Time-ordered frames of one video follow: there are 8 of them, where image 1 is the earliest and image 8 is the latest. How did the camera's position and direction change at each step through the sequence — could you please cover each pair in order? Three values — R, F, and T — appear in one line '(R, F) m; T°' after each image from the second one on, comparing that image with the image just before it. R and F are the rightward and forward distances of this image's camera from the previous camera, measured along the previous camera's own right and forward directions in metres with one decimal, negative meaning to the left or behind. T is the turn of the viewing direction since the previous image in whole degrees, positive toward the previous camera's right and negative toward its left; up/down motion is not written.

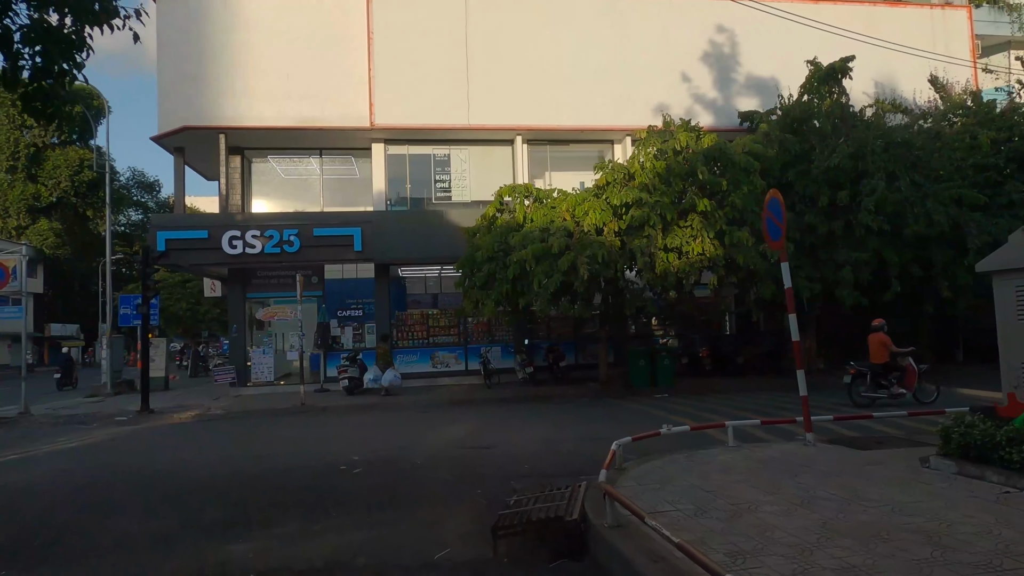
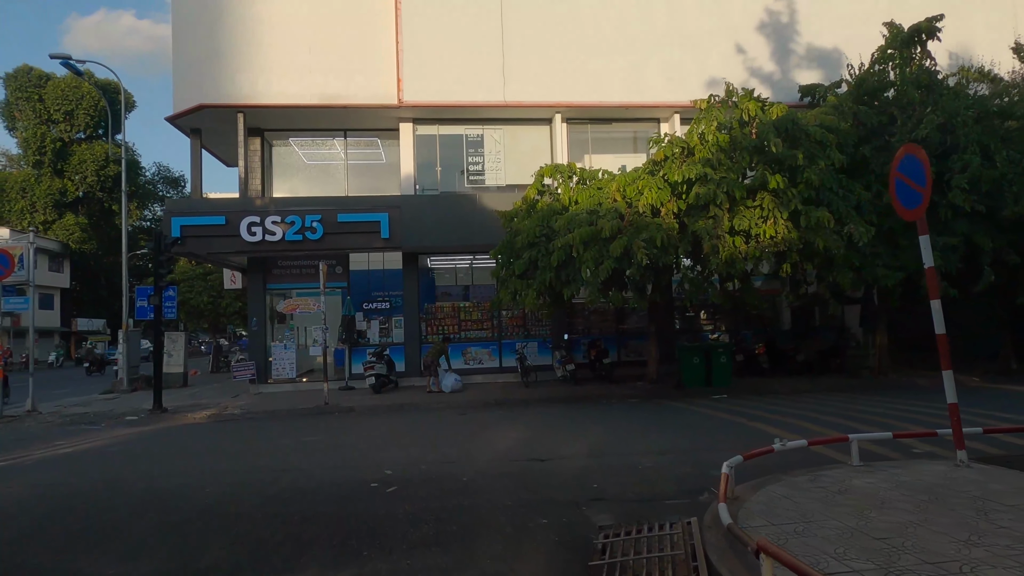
(-0.5, +1.6) m; -2°
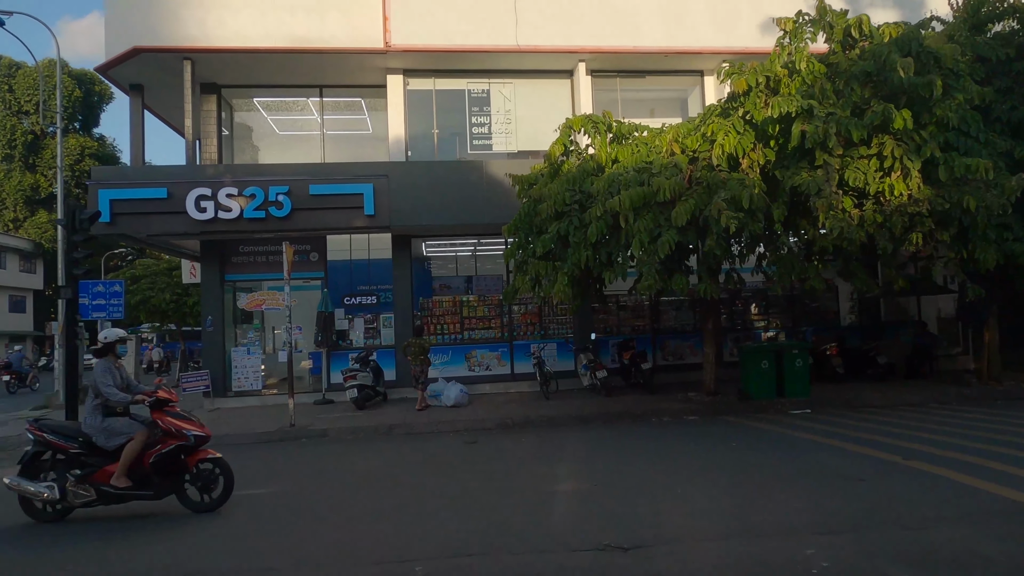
(-0.5, +3.7) m; 0°
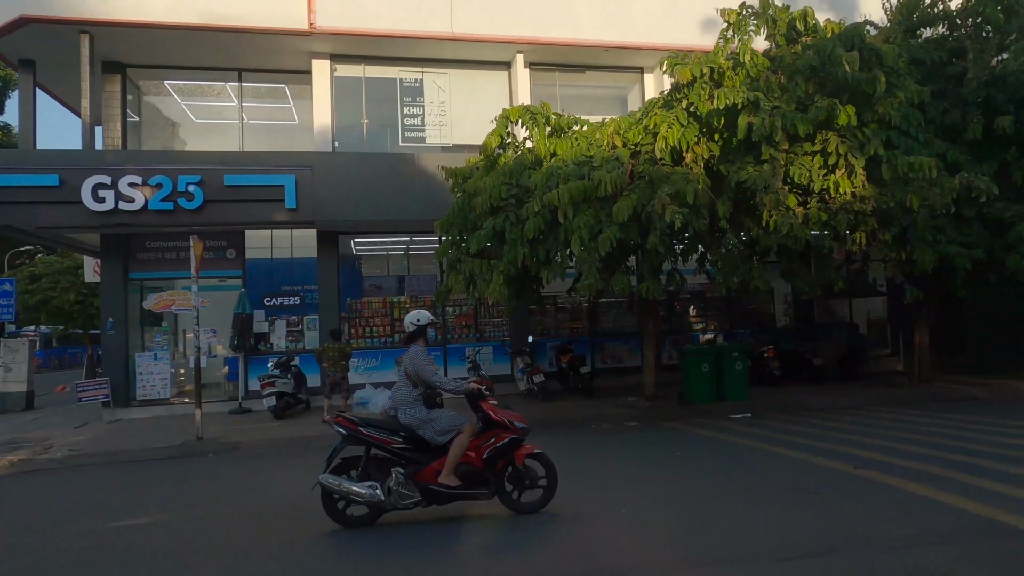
(+0.1, +0.8) m; +5°
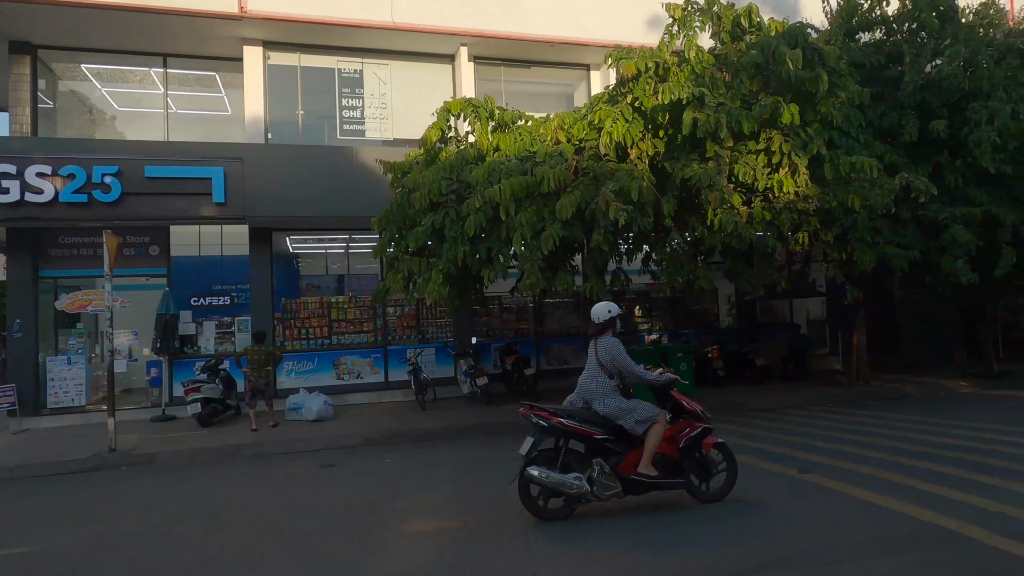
(+0.1, +0.4) m; +4°
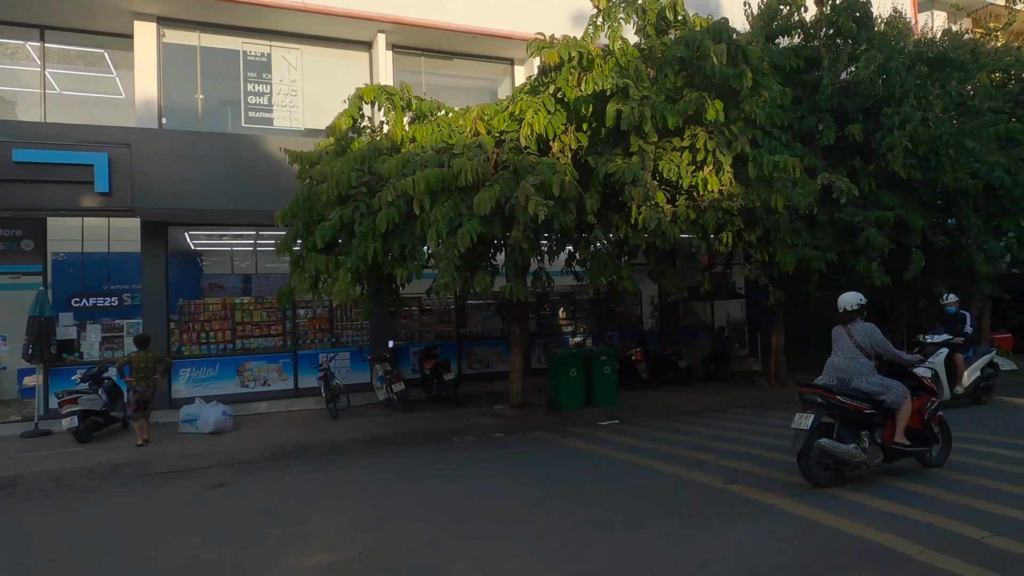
(+0.2, +0.6) m; +6°
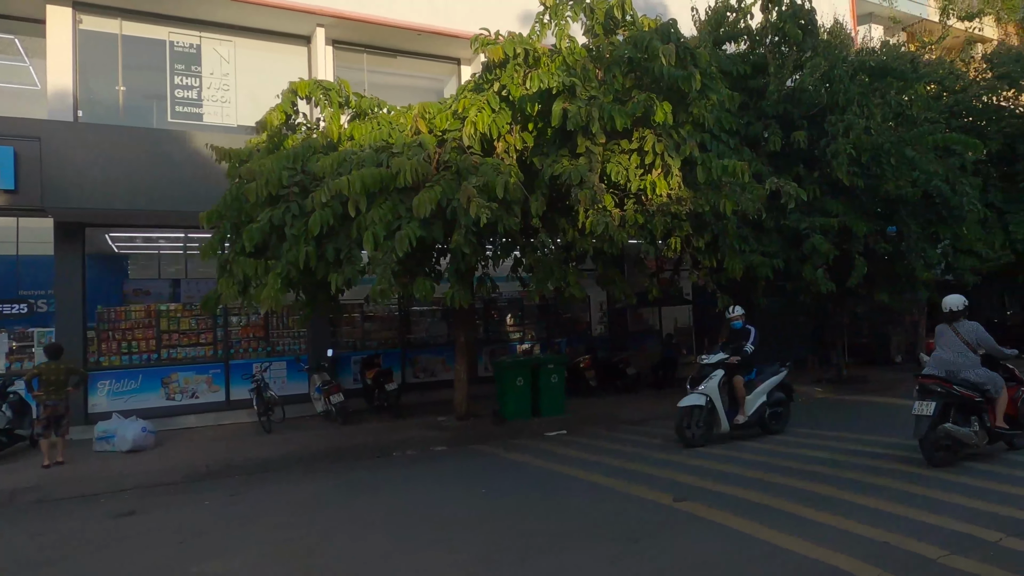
(+0.1, +0.4) m; +4°
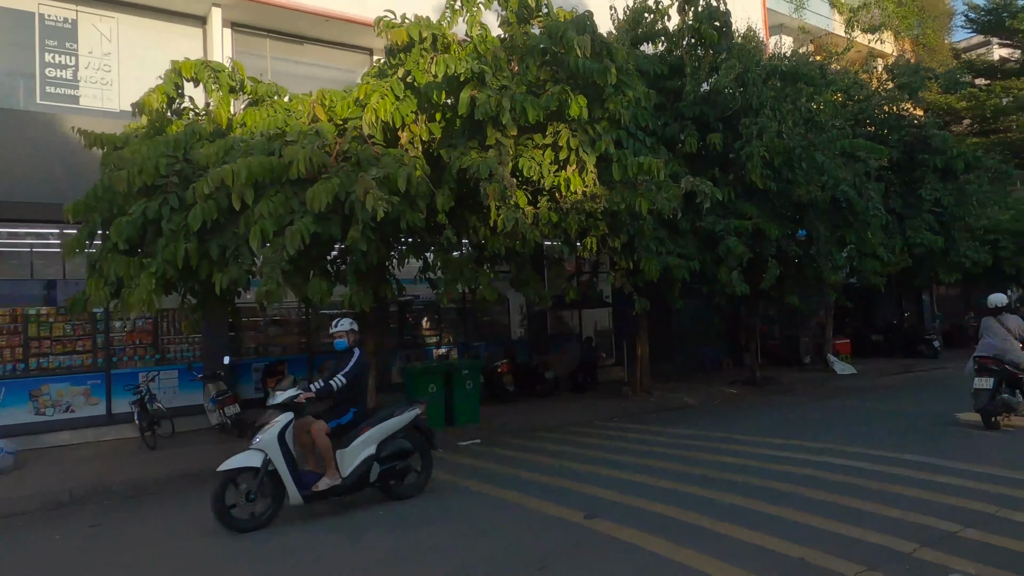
(+0.2, +0.5) m; +6°
